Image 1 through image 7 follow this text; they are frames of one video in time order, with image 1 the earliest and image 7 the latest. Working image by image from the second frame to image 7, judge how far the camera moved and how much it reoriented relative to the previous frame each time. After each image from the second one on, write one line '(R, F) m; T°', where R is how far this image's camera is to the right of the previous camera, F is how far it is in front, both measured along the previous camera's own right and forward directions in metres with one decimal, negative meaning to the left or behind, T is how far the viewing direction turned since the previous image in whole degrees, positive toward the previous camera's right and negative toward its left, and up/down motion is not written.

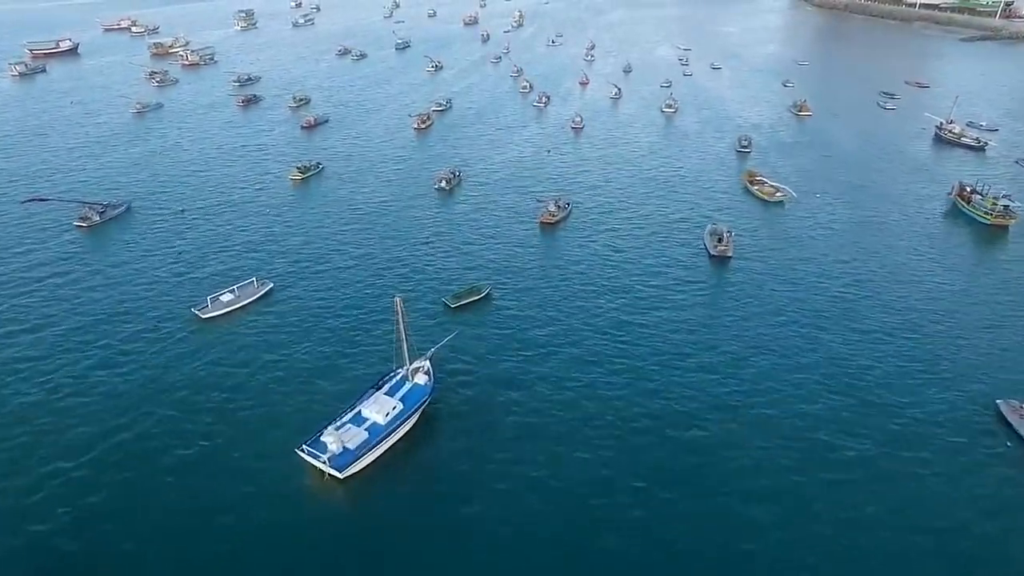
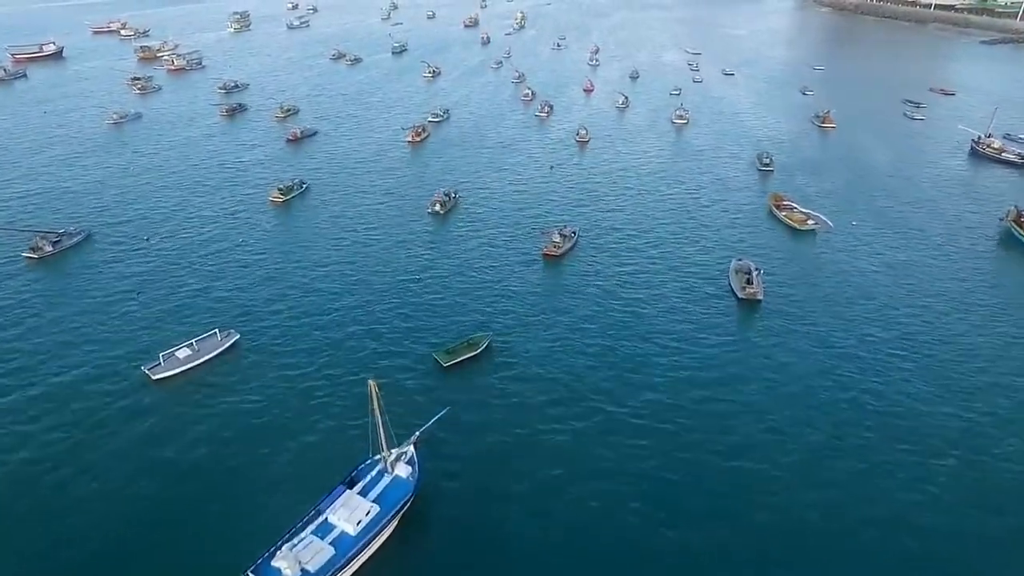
(+0.1, +12.1) m; 0°
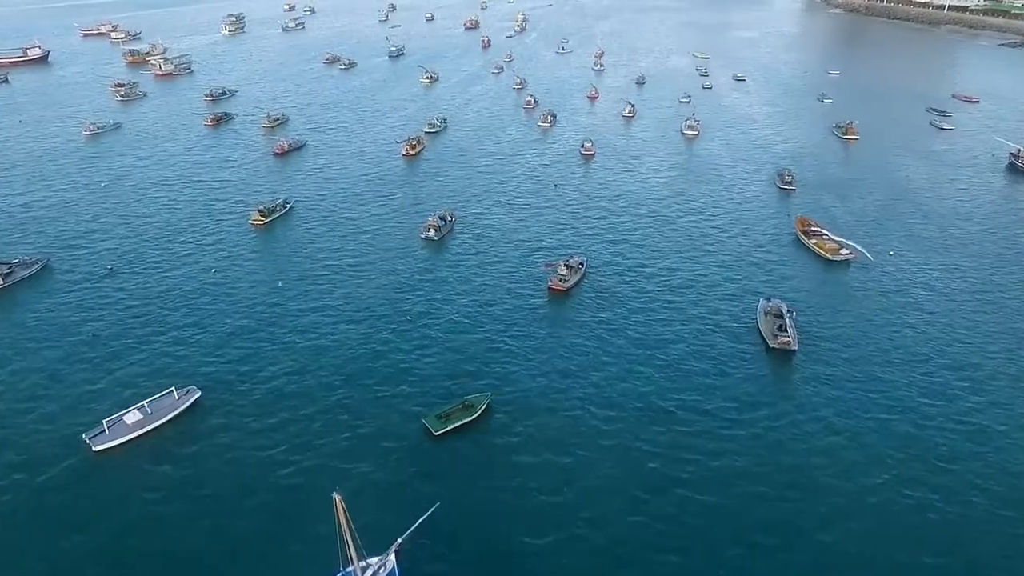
(0.0, +10.6) m; 0°
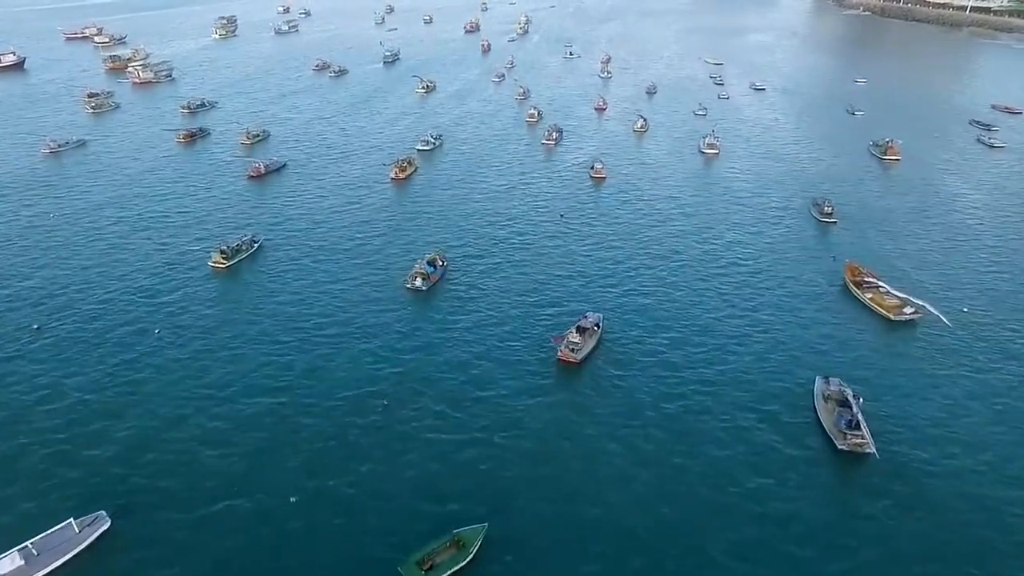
(+0.1, +16.1) m; 0°
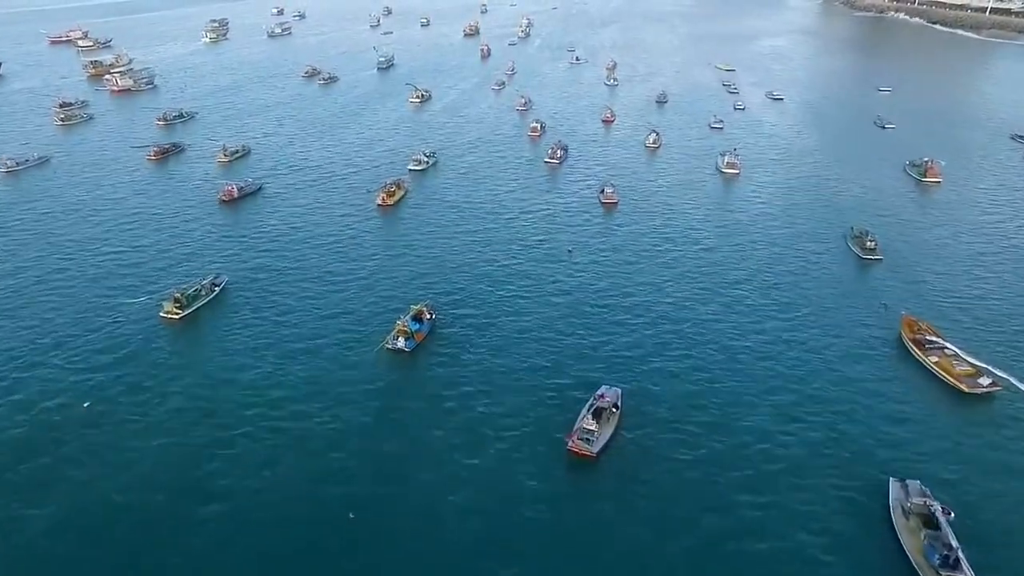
(+0.1, +14.0) m; 0°
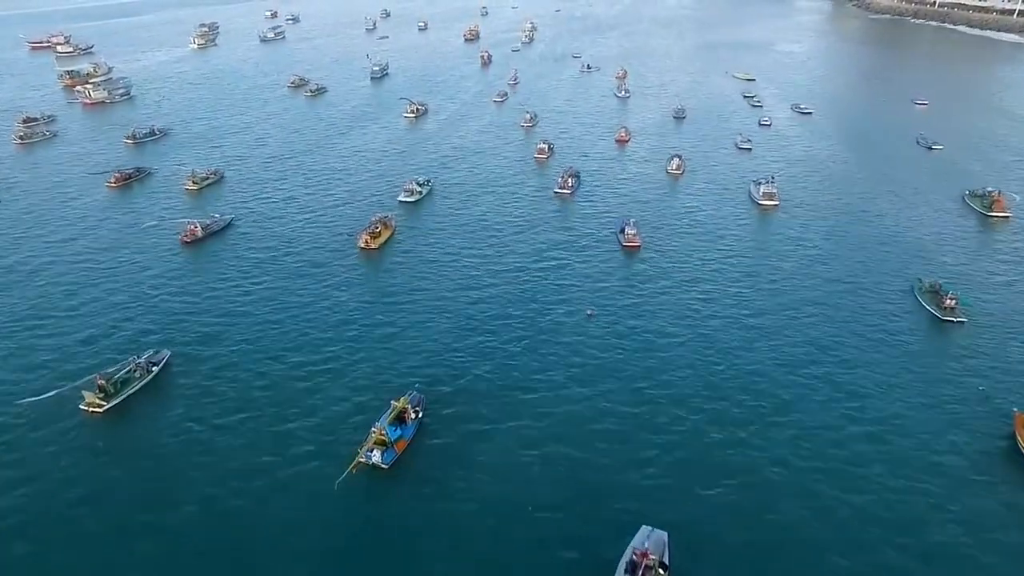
(-0.3, +17.6) m; 0°
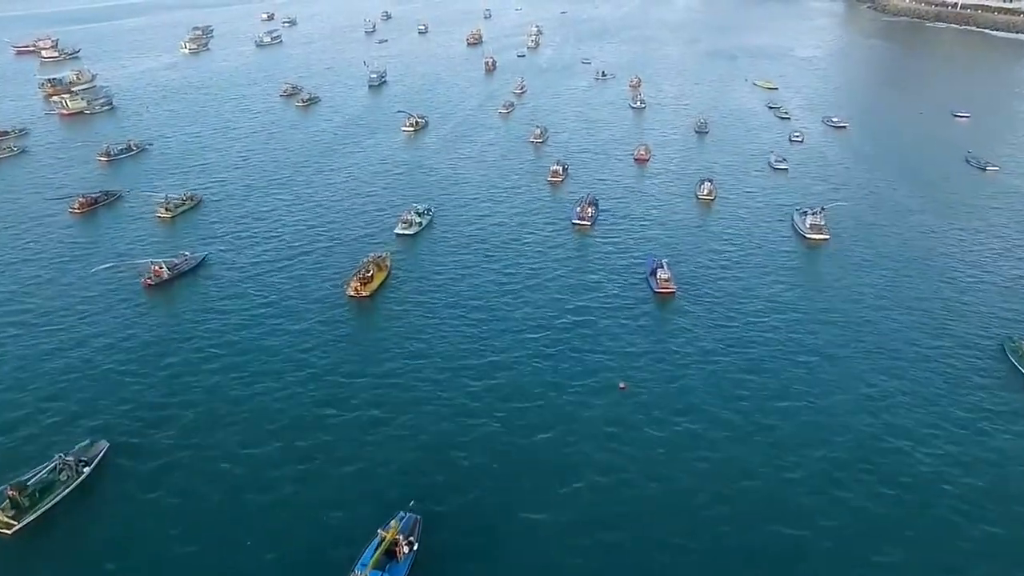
(-0.8, +14.9) m; 0°
